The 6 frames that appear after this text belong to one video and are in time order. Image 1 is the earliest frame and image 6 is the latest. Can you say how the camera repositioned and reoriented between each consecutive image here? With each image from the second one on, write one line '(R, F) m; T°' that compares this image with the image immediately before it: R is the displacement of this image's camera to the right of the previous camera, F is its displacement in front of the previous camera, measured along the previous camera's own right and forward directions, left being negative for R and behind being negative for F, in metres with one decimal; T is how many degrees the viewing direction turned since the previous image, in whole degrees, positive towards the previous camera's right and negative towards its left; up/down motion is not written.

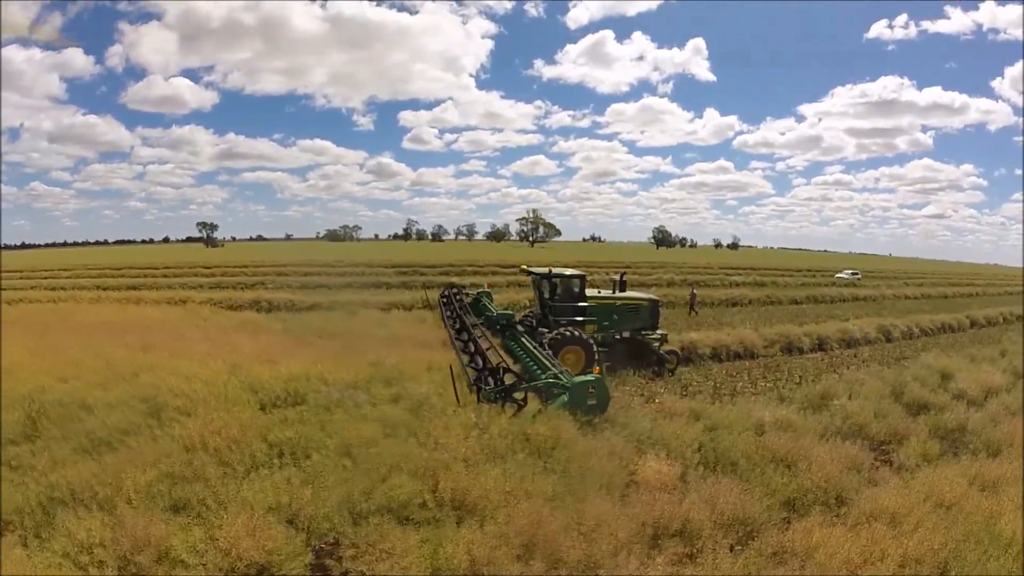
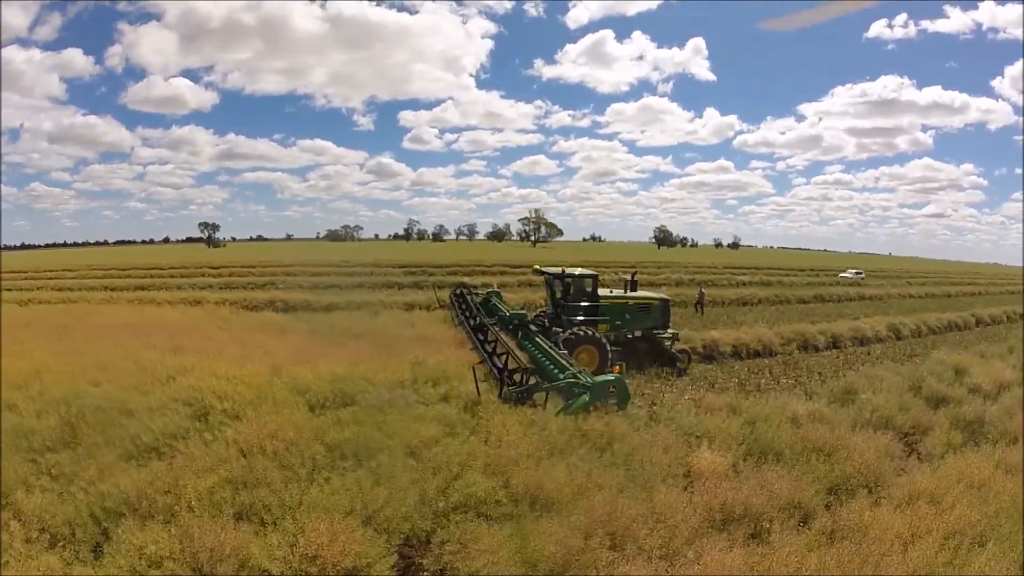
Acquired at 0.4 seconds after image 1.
(-0.4, 0.0) m; 0°
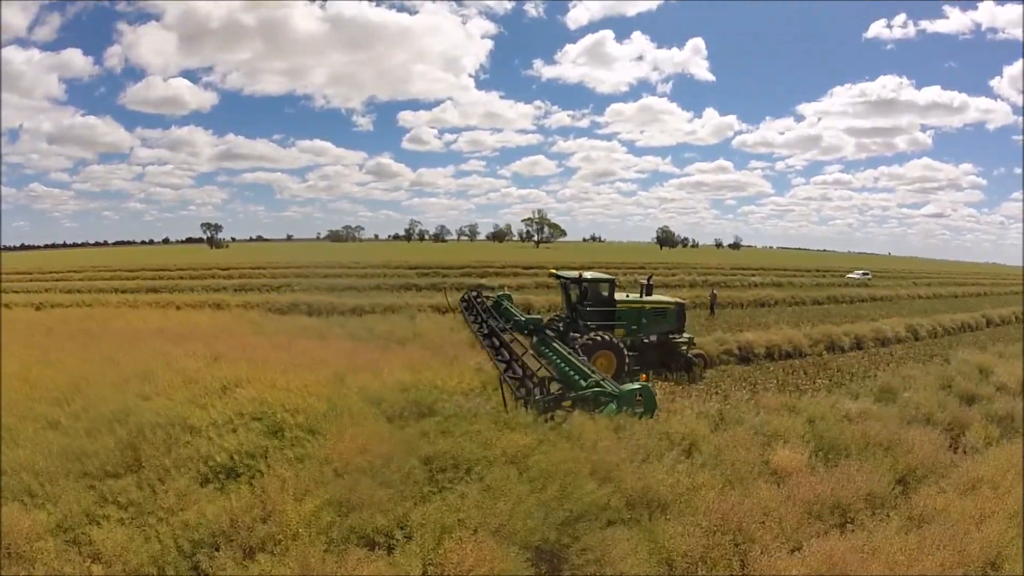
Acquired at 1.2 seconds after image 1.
(-0.7, +0.1) m; 0°
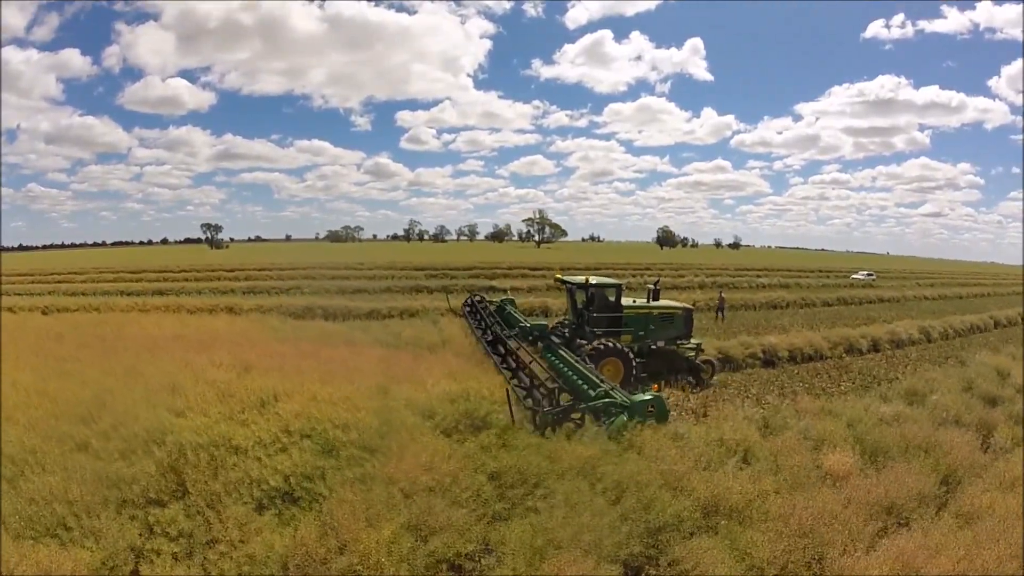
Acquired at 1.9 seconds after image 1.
(-0.5, +0.2) m; 0°
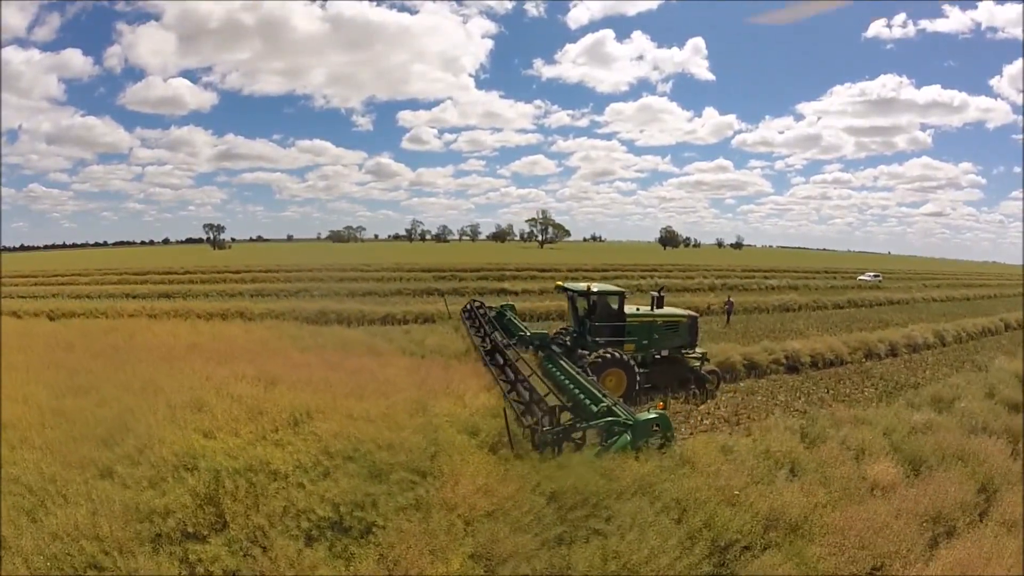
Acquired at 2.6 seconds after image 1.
(-0.4, +0.2) m; 0°
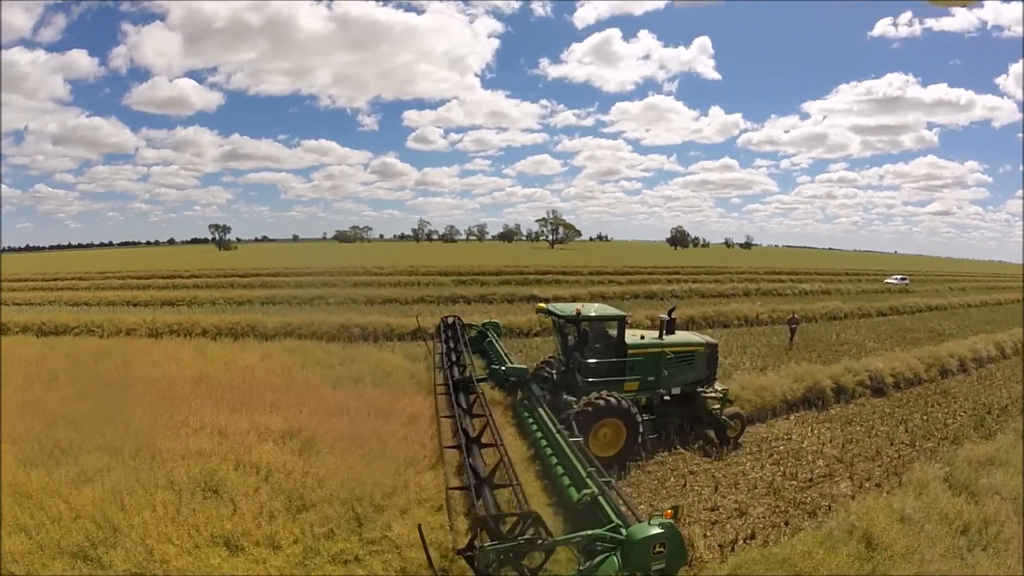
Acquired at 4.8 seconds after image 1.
(-0.9, +1.5) m; 0°
